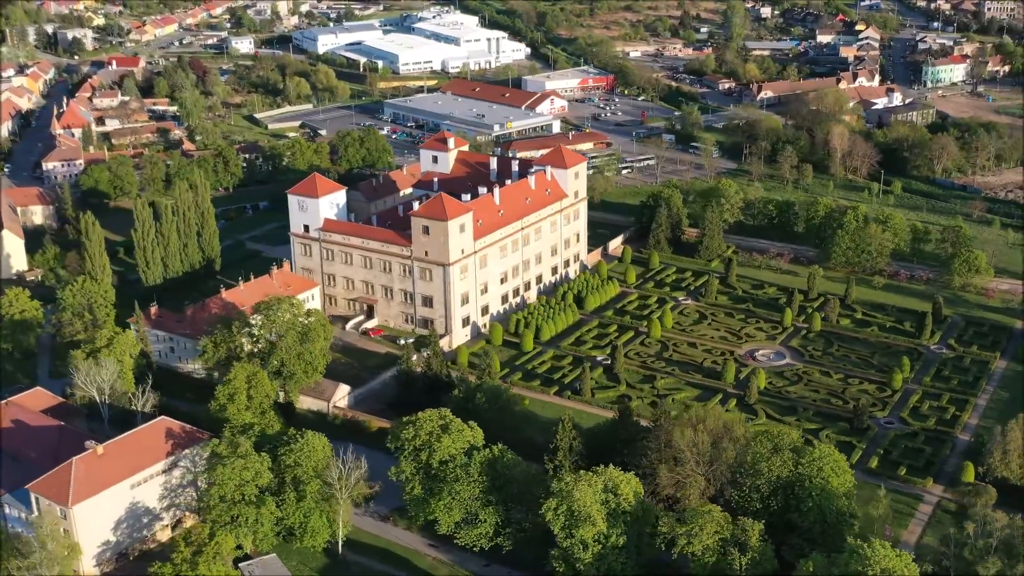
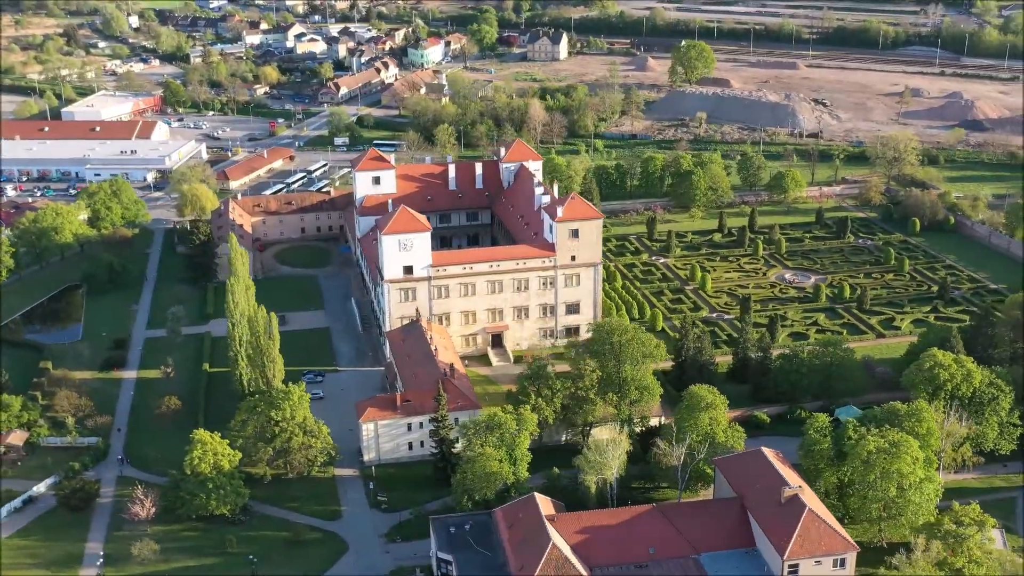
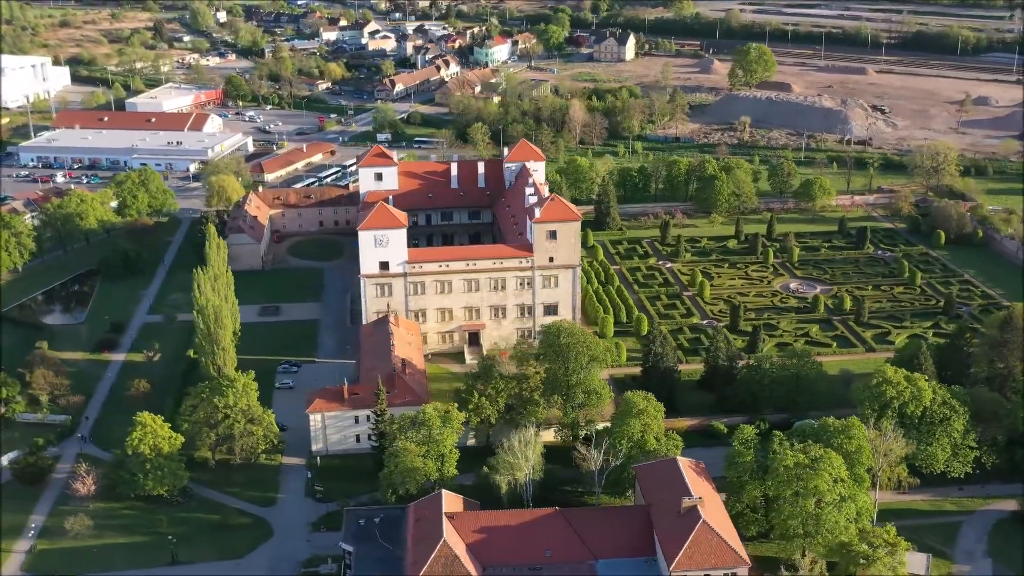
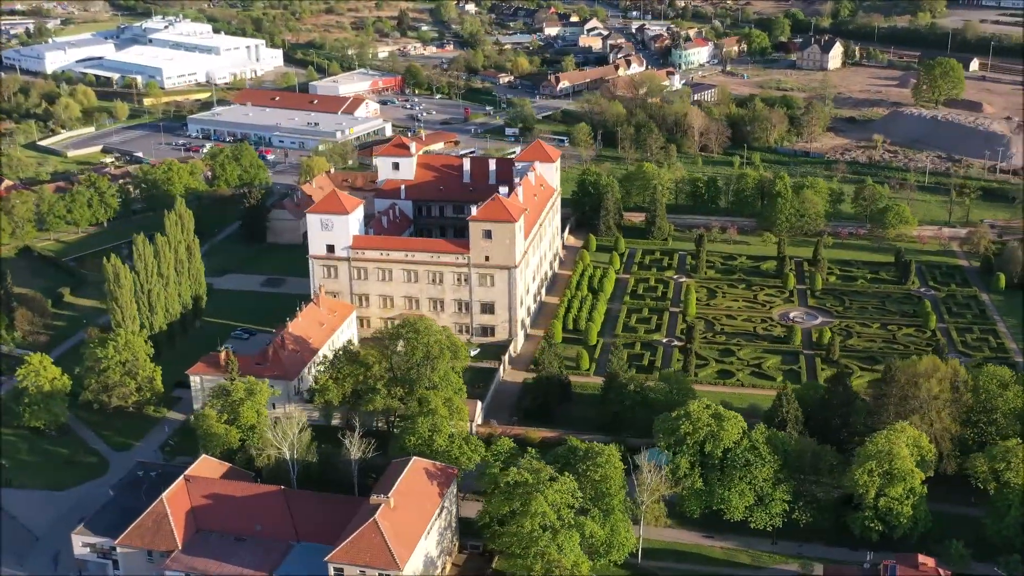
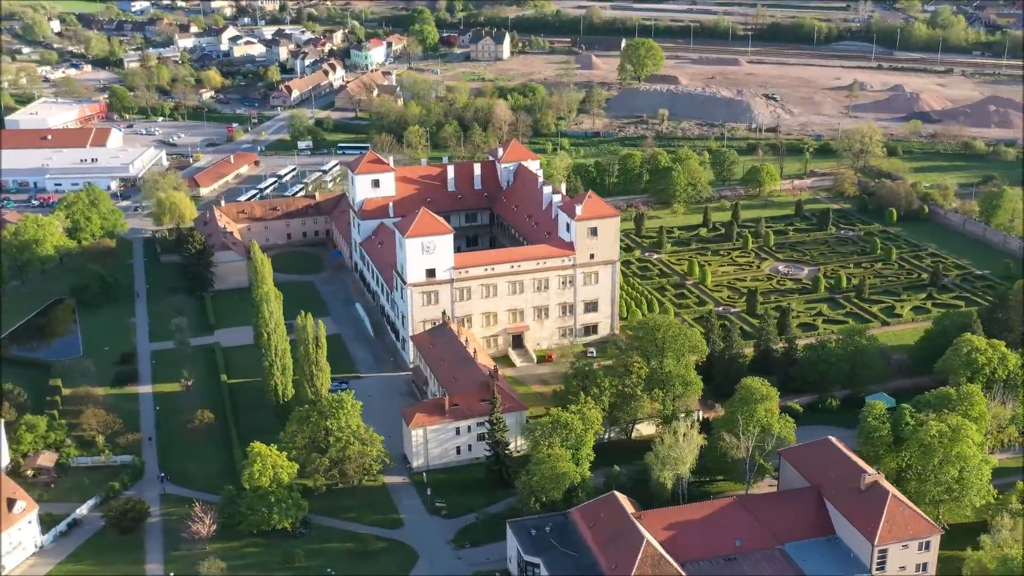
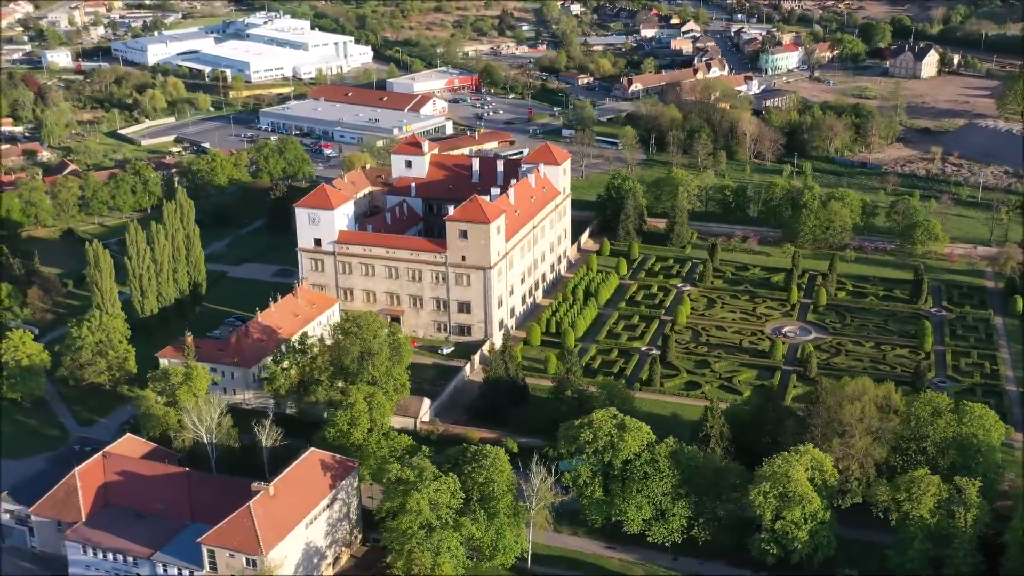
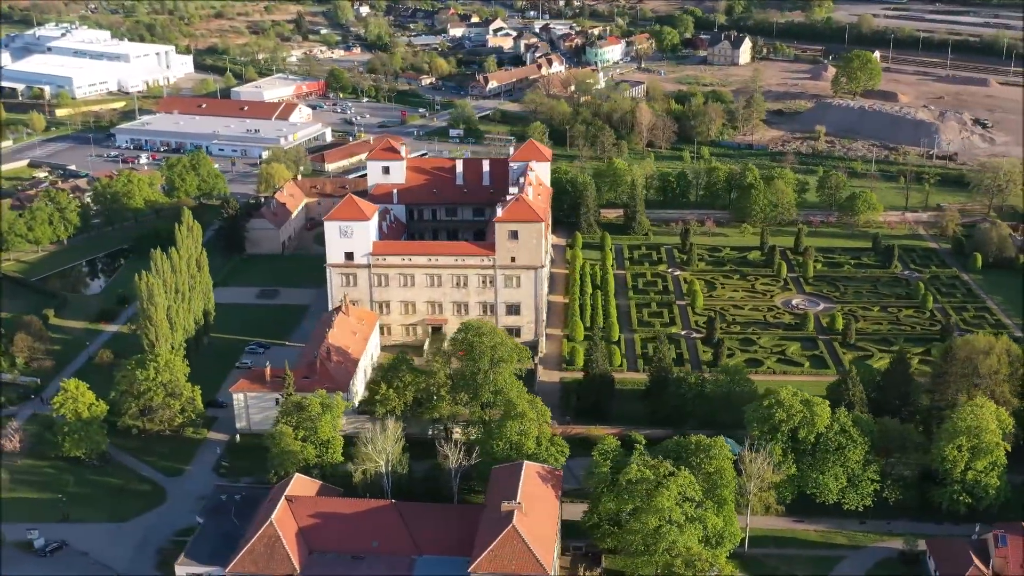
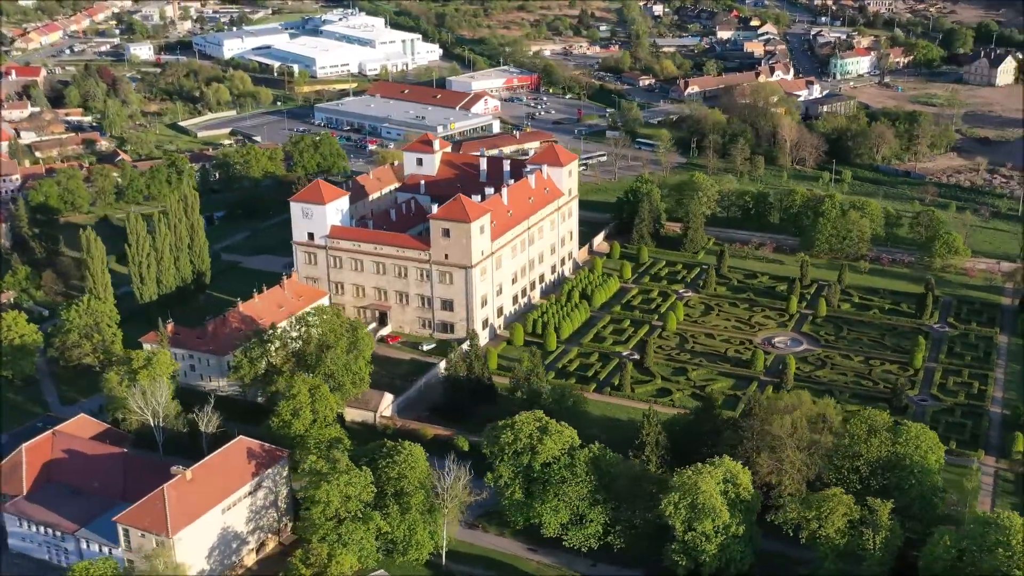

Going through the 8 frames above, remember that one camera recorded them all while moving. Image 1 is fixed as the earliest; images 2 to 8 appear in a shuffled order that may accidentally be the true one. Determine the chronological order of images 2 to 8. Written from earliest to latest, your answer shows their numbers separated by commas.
8, 6, 4, 7, 3, 2, 5
